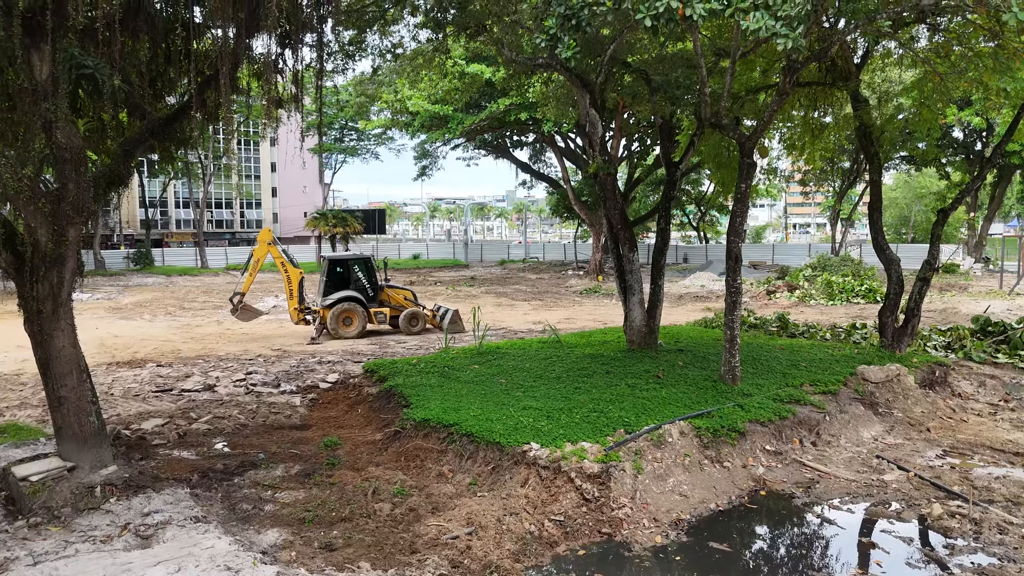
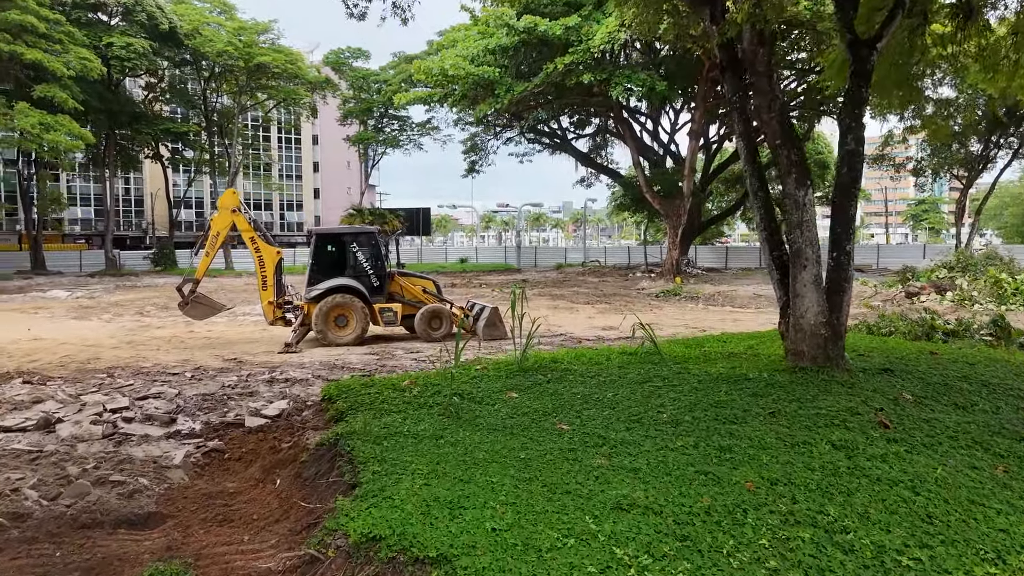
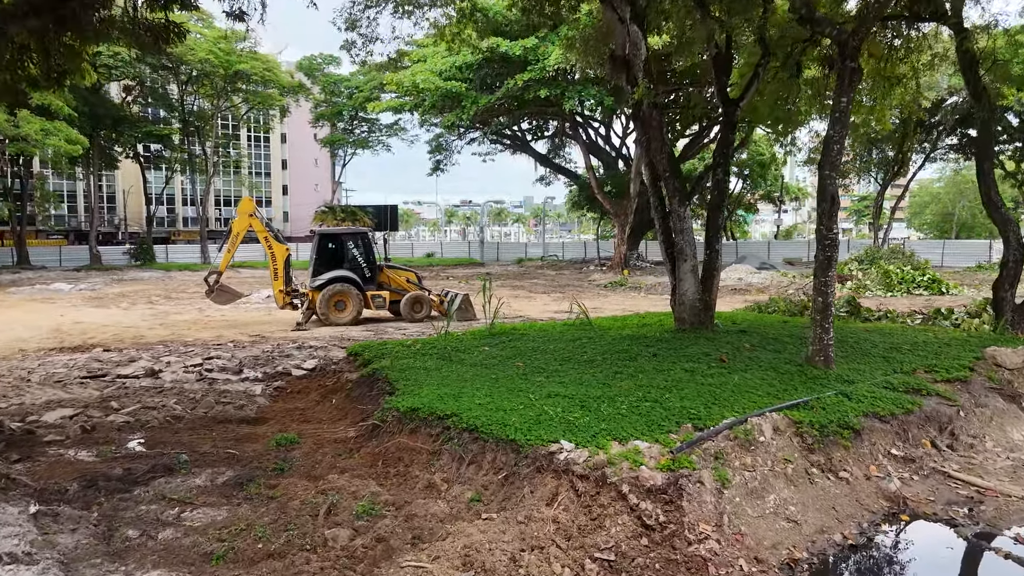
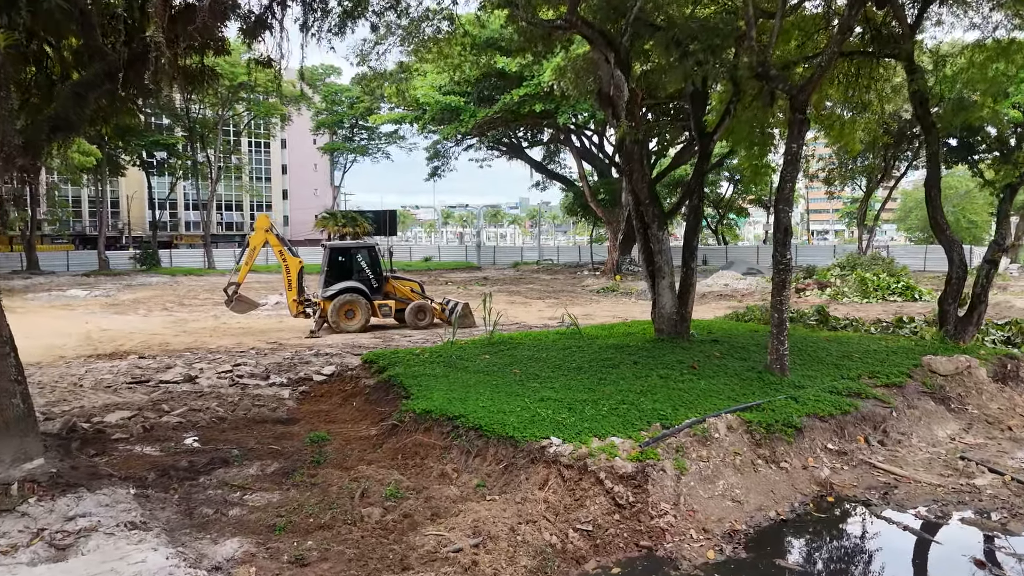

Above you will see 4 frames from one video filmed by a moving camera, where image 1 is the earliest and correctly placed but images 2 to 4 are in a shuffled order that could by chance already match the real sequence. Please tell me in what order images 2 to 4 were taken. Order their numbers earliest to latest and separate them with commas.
4, 3, 2
